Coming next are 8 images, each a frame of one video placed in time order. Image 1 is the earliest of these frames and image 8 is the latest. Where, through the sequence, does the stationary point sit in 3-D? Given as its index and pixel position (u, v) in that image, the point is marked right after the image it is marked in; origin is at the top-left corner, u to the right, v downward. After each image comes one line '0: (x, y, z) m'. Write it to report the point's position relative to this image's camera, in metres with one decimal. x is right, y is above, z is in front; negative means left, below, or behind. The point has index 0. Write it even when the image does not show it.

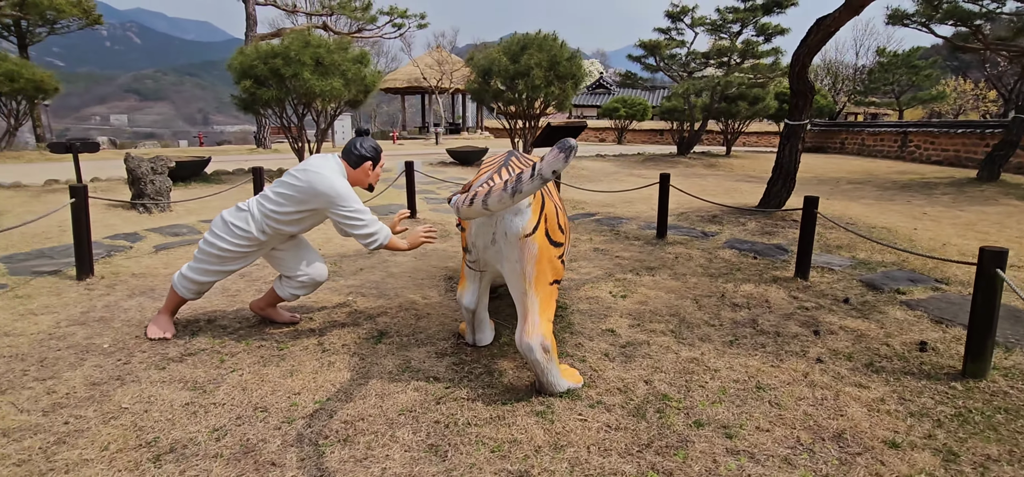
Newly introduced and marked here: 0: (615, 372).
0: (+0.6, -0.8, +3.0) m
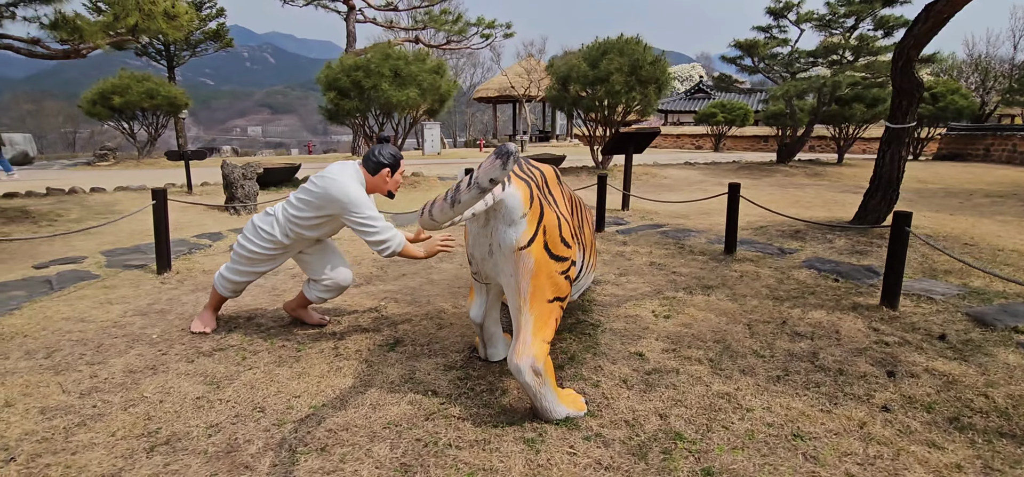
0: (+0.6, -0.9, +2.7) m
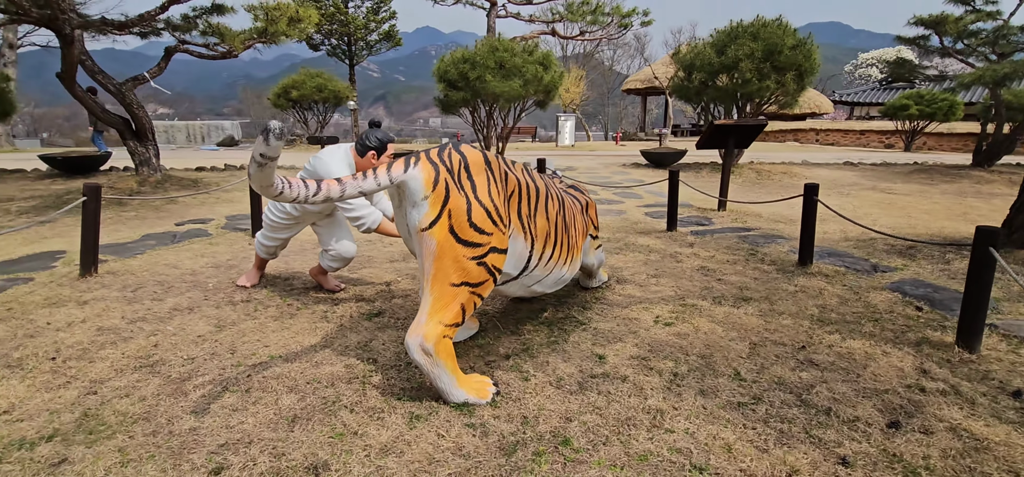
0: (+0.2, -0.8, +2.6) m
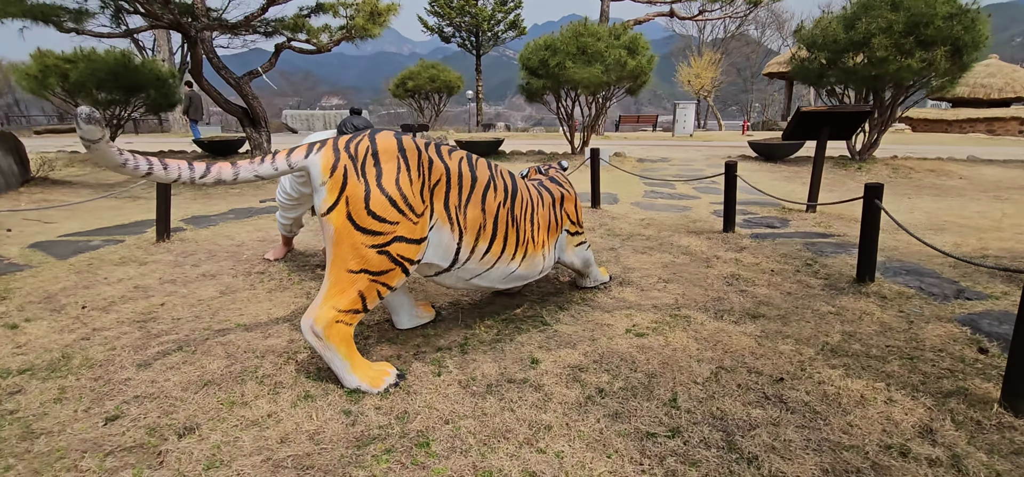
0: (-0.4, -0.8, +2.5) m
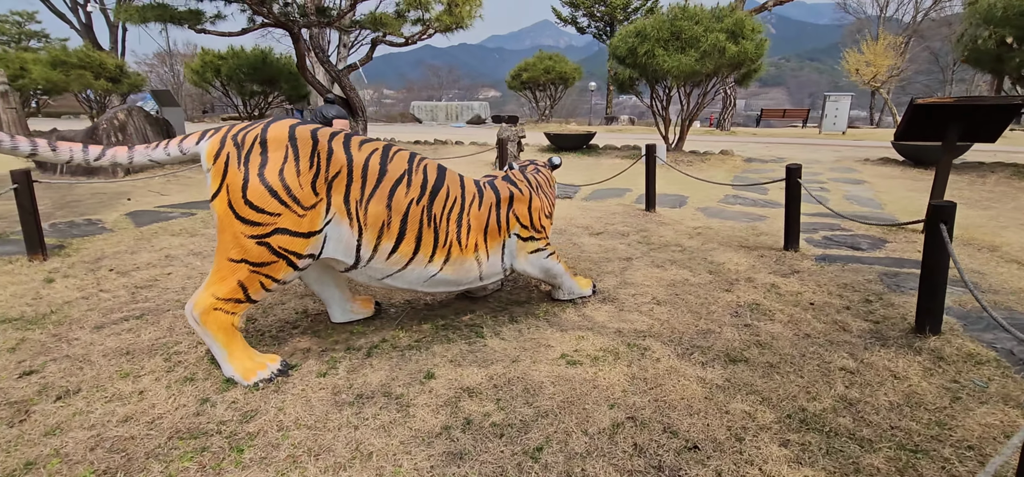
0: (-1.0, -0.8, +2.4) m
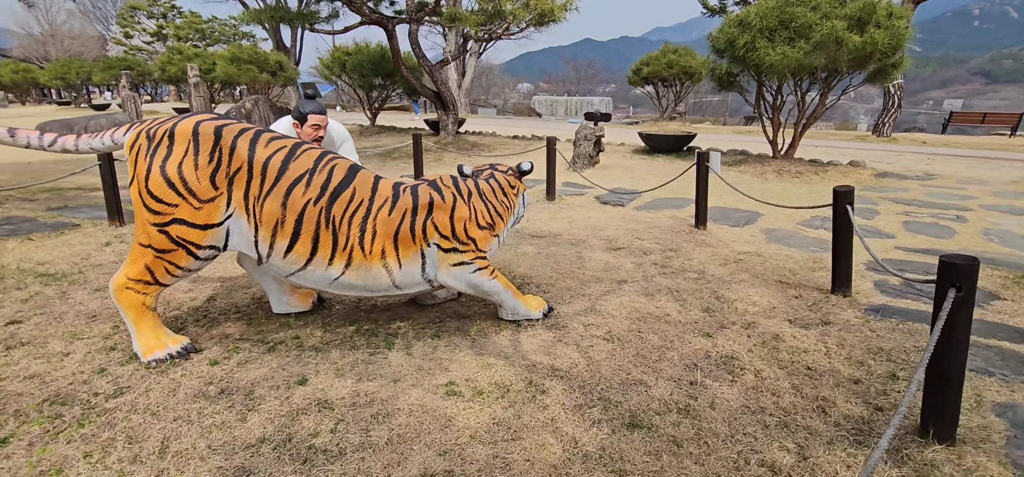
0: (-1.7, -0.7, +2.5) m
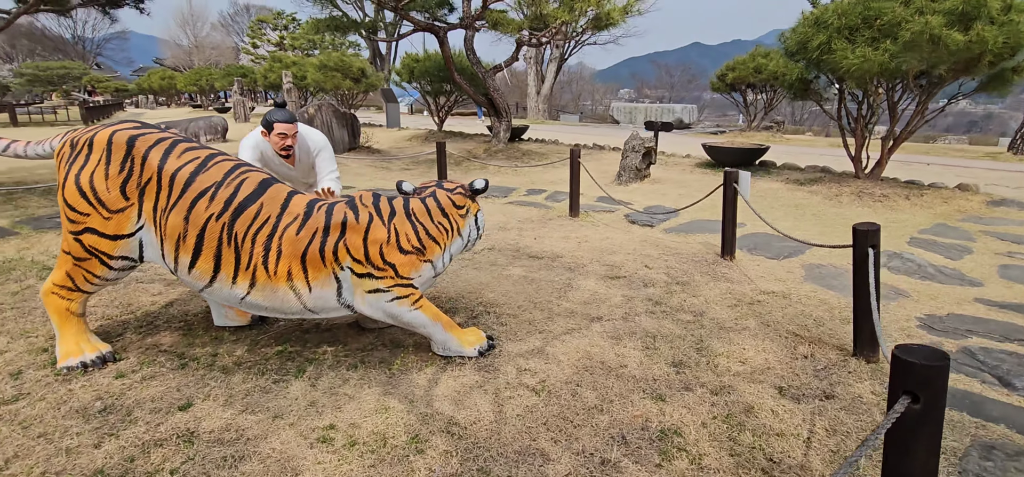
0: (-2.2, -0.8, +2.5) m
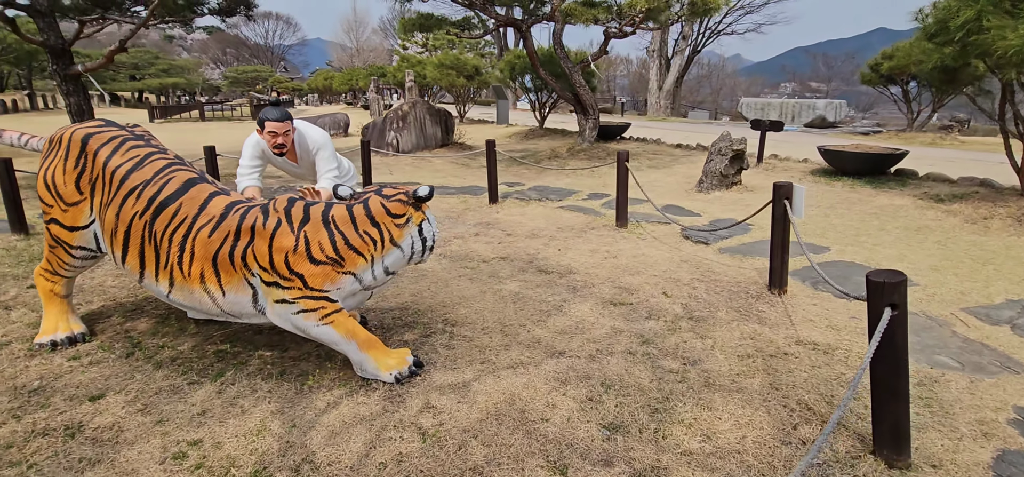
0: (-2.6, -0.7, +2.7) m
